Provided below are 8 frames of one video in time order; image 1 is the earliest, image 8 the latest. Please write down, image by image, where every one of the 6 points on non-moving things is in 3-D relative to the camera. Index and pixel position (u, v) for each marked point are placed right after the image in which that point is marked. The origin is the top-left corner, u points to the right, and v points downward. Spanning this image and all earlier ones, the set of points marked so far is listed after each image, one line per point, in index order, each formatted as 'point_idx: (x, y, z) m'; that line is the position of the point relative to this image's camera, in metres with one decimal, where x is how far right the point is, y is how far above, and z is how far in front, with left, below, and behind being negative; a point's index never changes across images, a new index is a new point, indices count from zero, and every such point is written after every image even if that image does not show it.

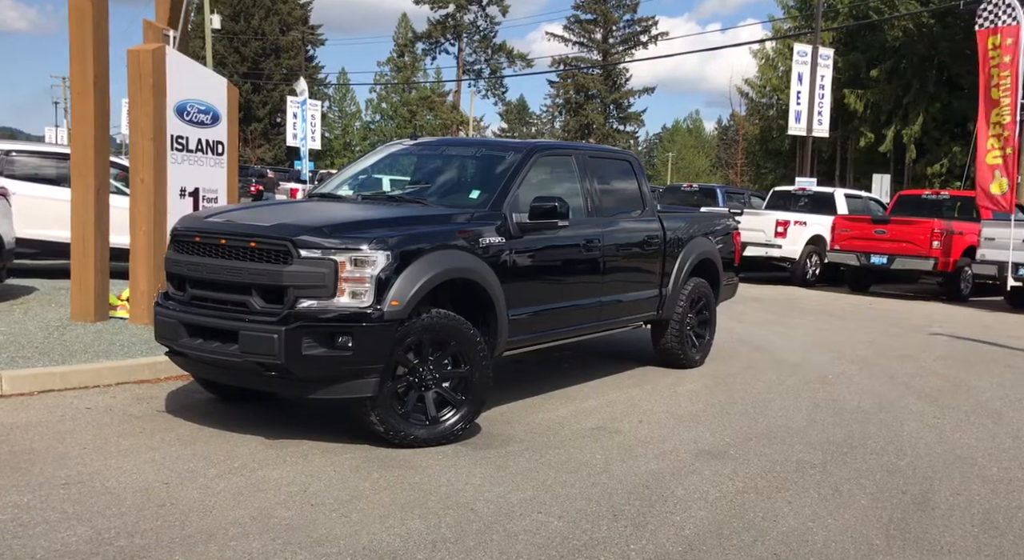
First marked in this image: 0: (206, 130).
0: (-3.6, +1.8, +10.2) m
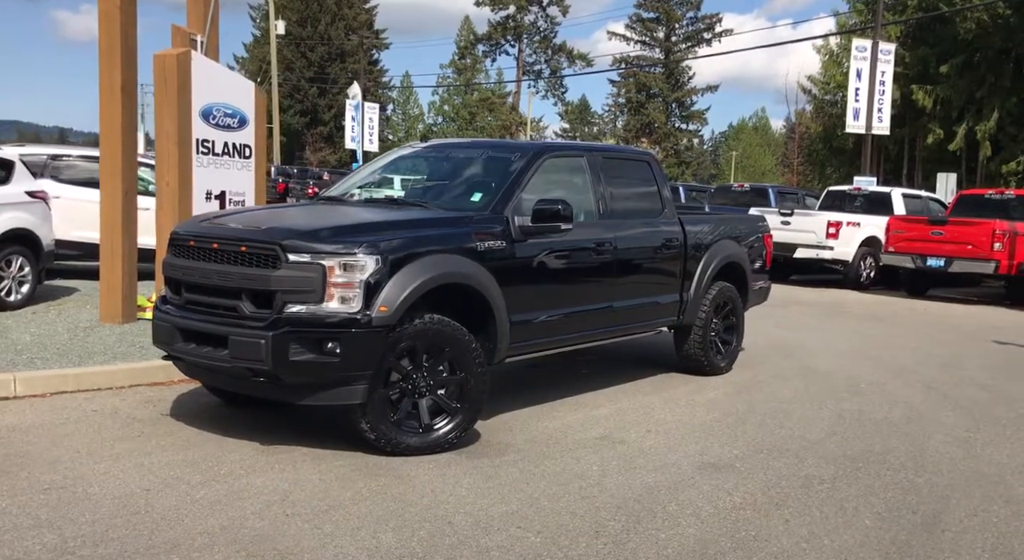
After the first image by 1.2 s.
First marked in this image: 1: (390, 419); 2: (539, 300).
0: (-3.3, +1.8, +10.3) m
1: (-0.7, -0.8, +5.2) m
2: (+0.2, -0.1, +6.2) m
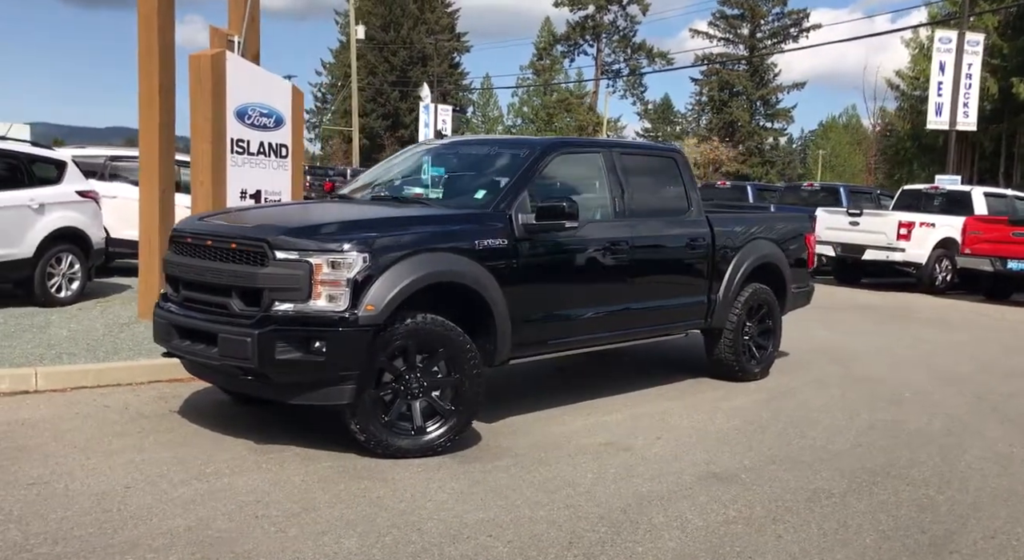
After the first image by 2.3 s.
0: (-2.9, +1.8, +10.4) m
1: (-0.8, -0.8, +5.0) m
2: (+0.2, -0.1, +6.0) m
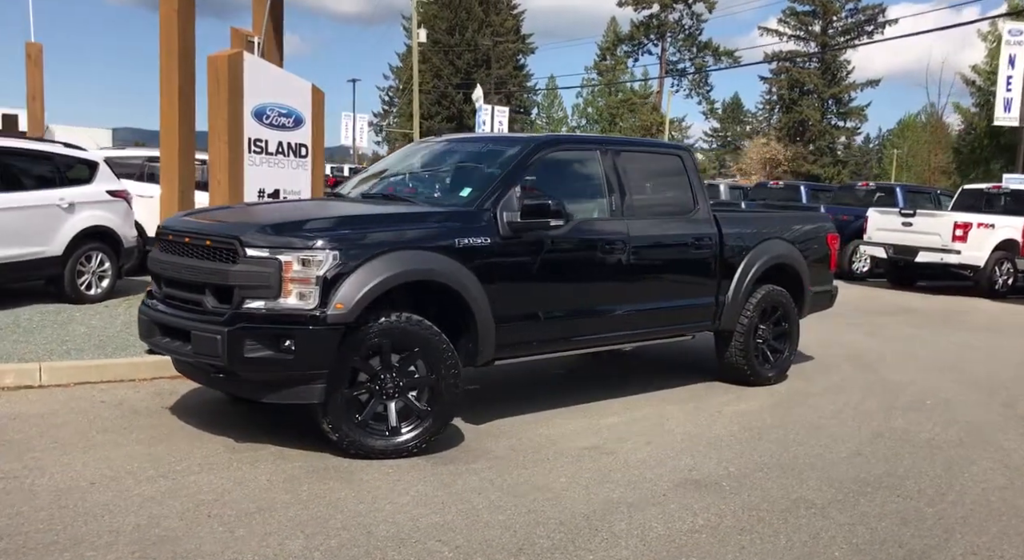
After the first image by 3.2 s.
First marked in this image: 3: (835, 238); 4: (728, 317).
0: (-2.7, +1.8, +10.5) m
1: (-0.9, -0.8, +5.0) m
2: (+0.1, -0.1, +5.9) m
3: (+3.3, +0.4, +8.8) m
4: (+1.9, -0.3, +7.6) m
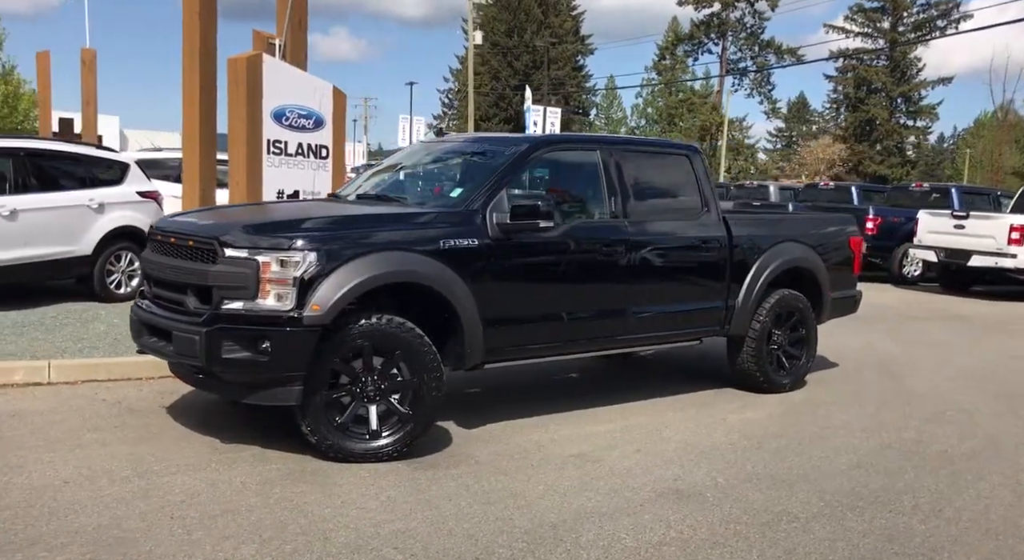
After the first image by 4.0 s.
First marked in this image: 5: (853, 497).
0: (-2.5, +1.8, +10.5) m
1: (-1.0, -0.8, +5.0) m
2: (+0.1, -0.2, +5.8) m
3: (+3.4, +0.4, +8.5) m
4: (+1.9, -0.4, +7.4) m
5: (+1.8, -1.2, +4.7) m
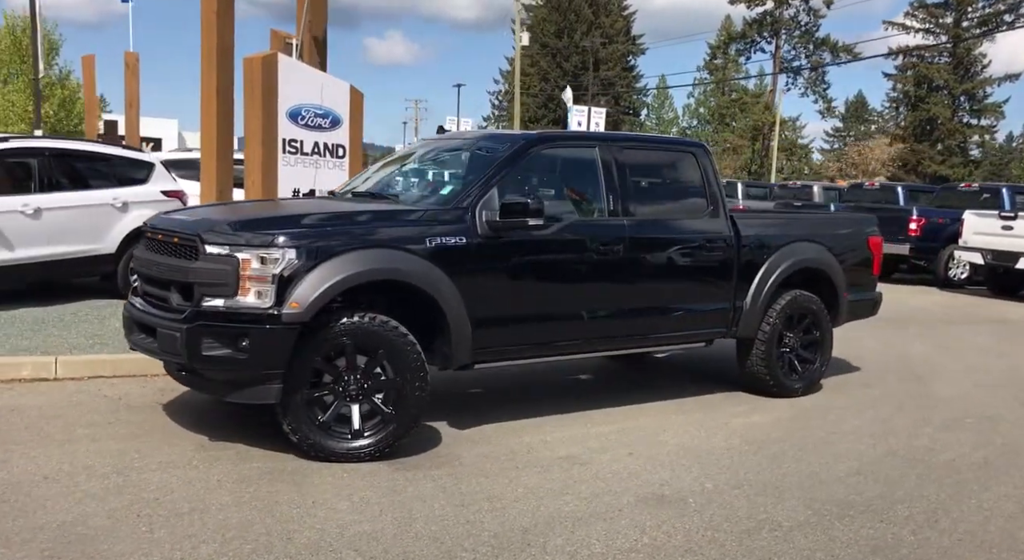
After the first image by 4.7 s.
0: (-2.3, +1.8, +10.5) m
1: (-1.1, -0.8, +4.9) m
2: (0.0, -0.1, +5.7) m
3: (+3.5, +0.4, +8.3) m
4: (+2.0, -0.4, +7.2) m
5: (+1.7, -1.2, +4.5) m
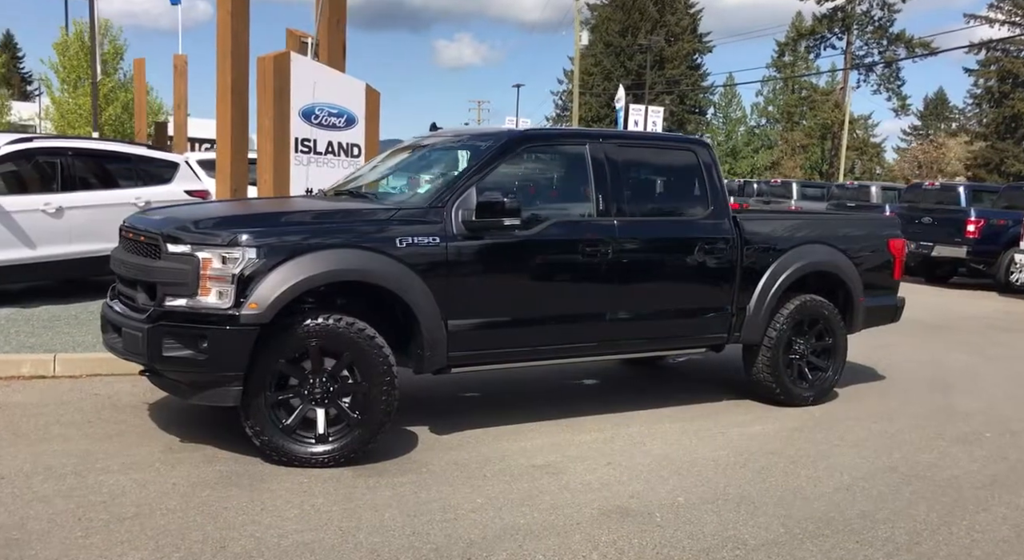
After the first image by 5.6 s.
0: (-2.1, +1.8, +10.5) m
1: (-1.3, -0.8, +4.8) m
2: (-0.1, -0.2, +5.5) m
3: (+3.5, +0.3, +7.9) m
4: (+1.9, -0.4, +6.9) m
5: (+1.5, -1.2, +4.2) m
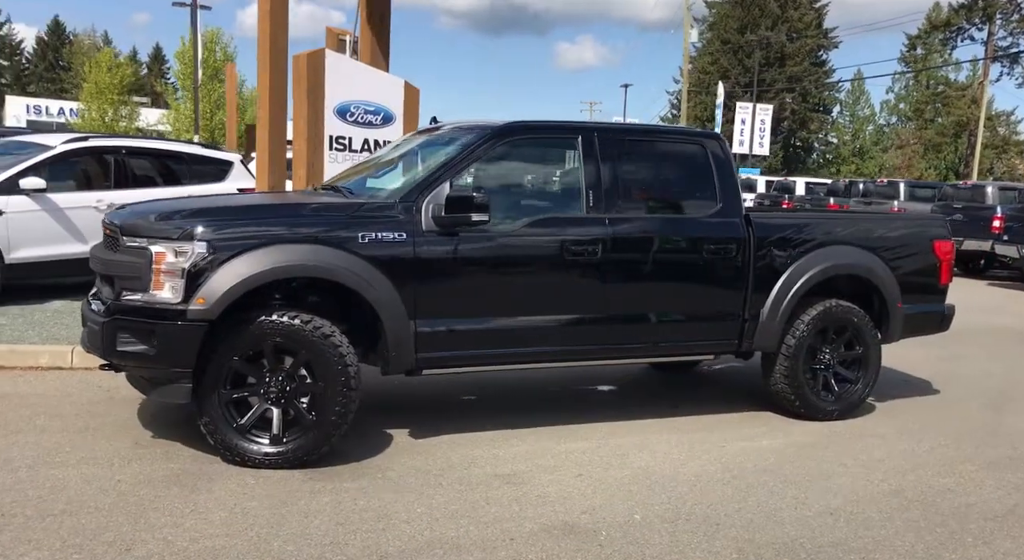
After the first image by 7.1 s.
0: (-1.7, +1.8, +10.5) m
1: (-1.5, -0.8, +4.7) m
2: (-0.2, -0.2, +5.3) m
3: (+3.6, +0.3, +7.2) m
4: (+1.9, -0.4, +6.4) m
5: (+1.2, -1.2, +3.8) m
